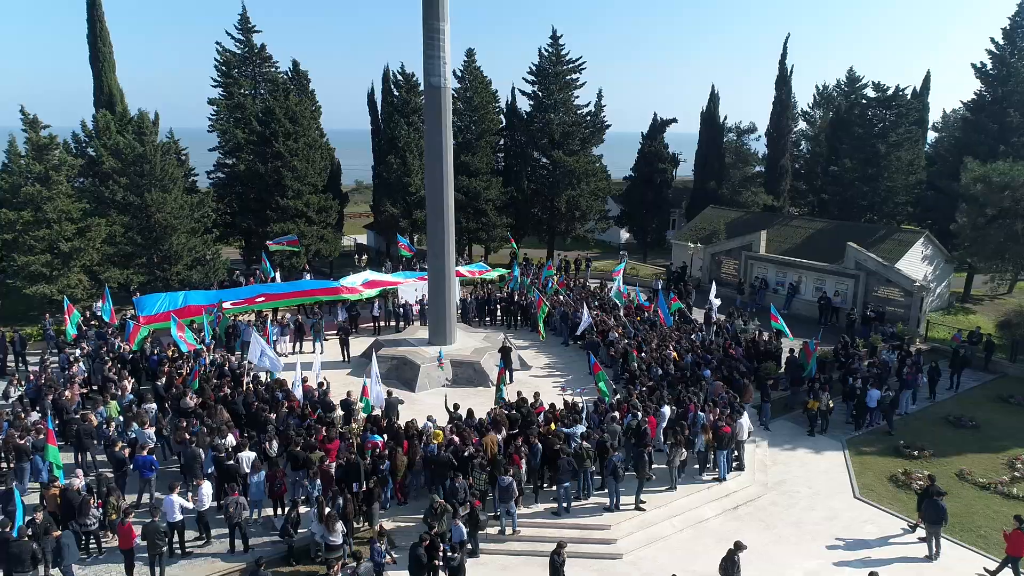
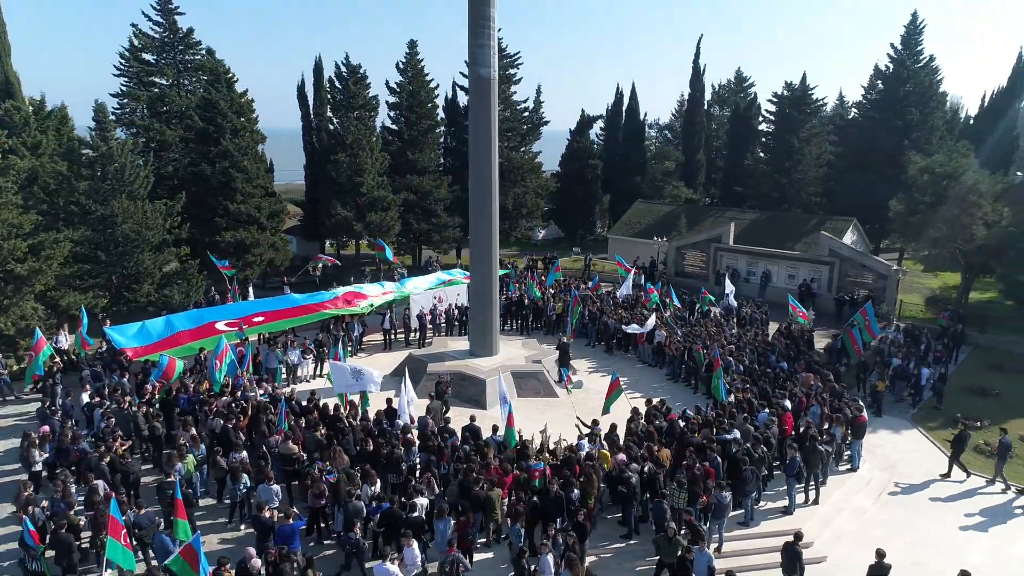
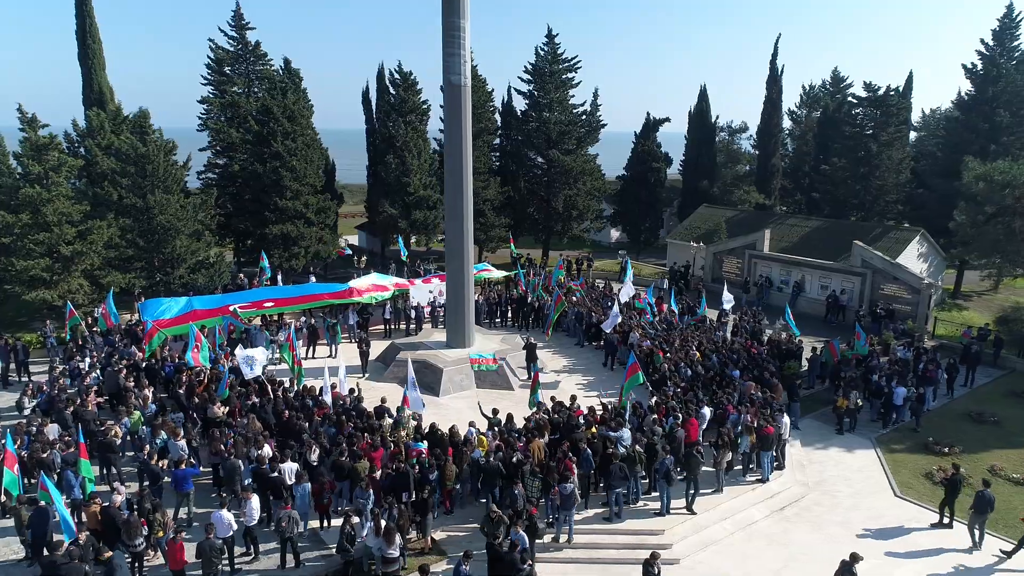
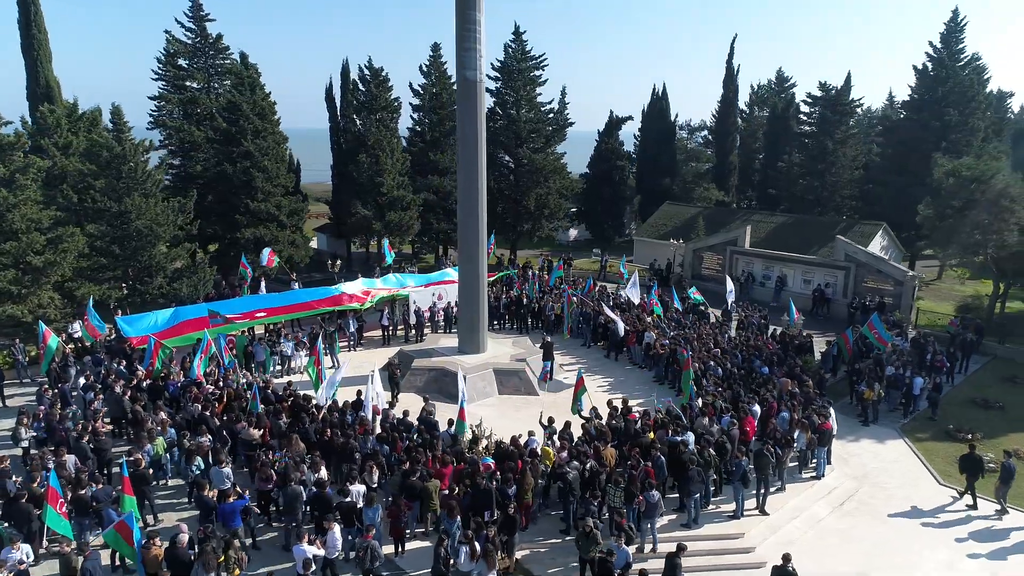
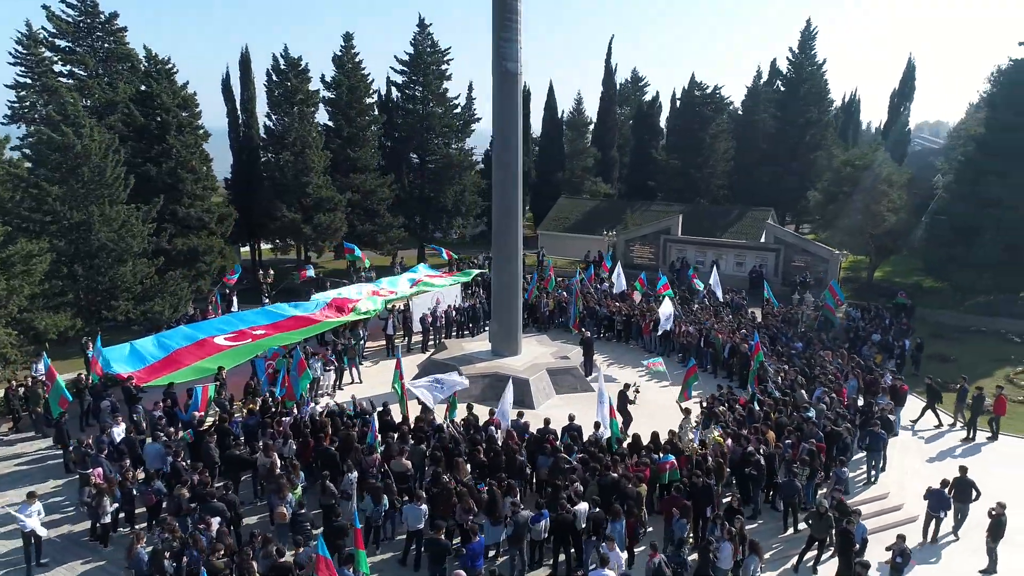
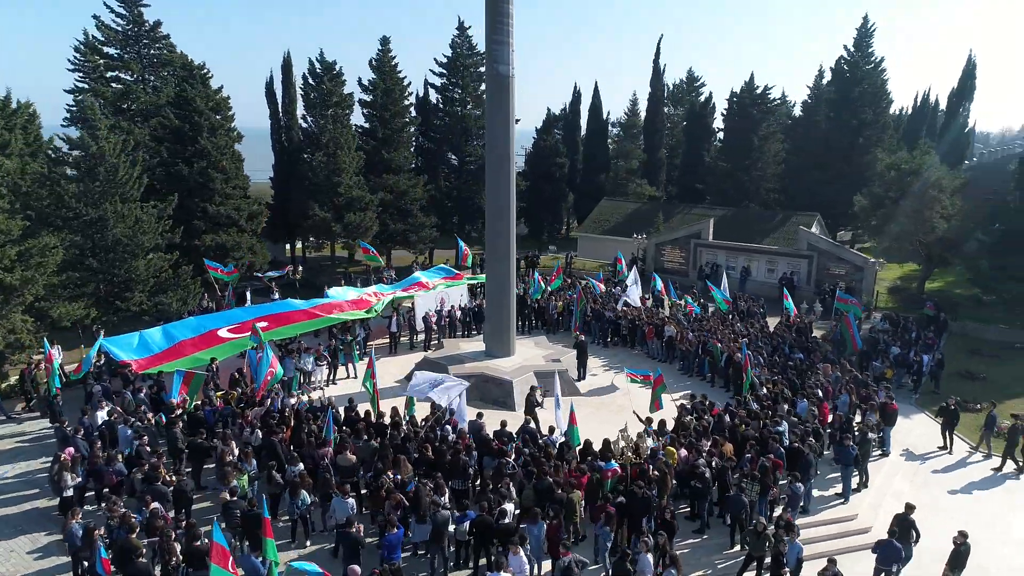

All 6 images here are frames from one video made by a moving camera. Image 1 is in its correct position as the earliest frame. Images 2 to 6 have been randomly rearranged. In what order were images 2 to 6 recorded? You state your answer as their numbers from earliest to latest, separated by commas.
3, 4, 2, 6, 5
